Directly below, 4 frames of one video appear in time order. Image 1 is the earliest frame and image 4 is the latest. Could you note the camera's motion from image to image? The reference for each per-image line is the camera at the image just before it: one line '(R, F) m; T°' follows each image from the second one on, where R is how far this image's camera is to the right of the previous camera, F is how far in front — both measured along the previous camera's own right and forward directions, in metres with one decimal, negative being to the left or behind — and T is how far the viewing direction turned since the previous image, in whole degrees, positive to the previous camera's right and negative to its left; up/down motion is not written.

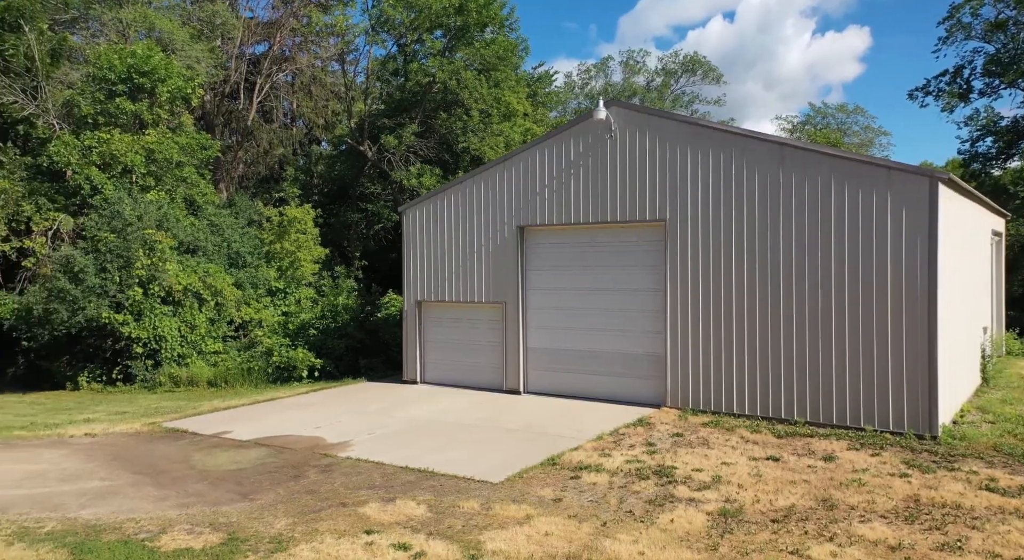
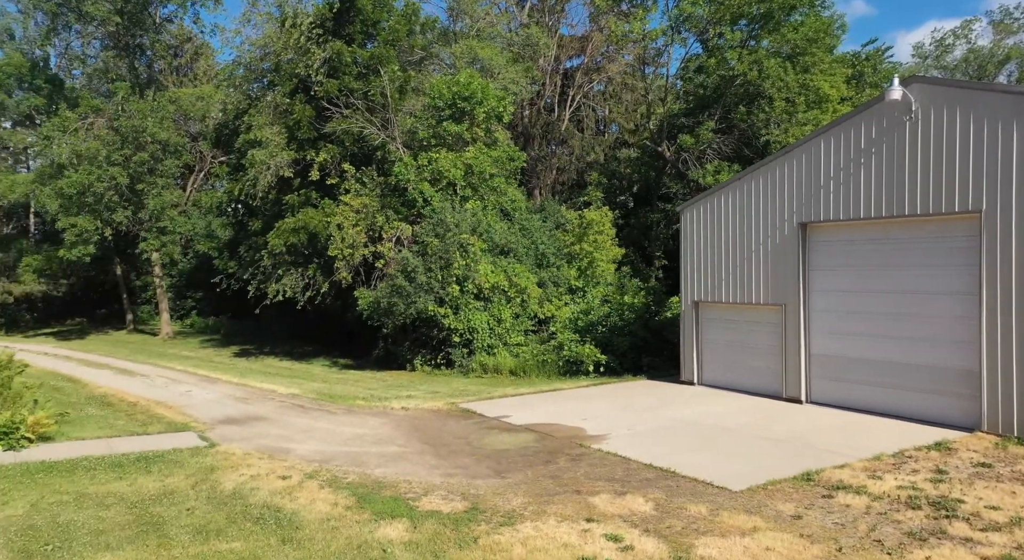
(+0.9, -0.1) m; -25°
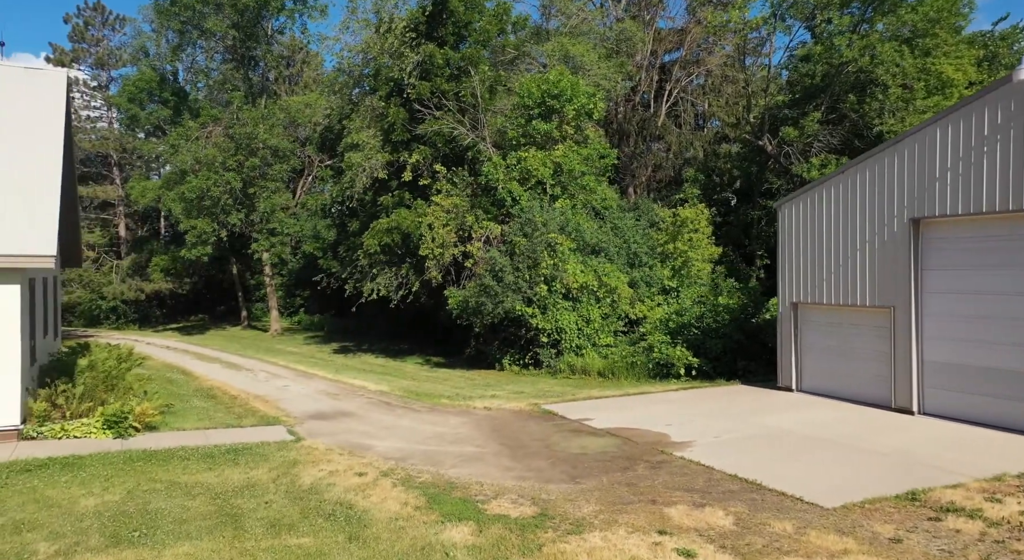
(+0.3, +0.2) m; -8°
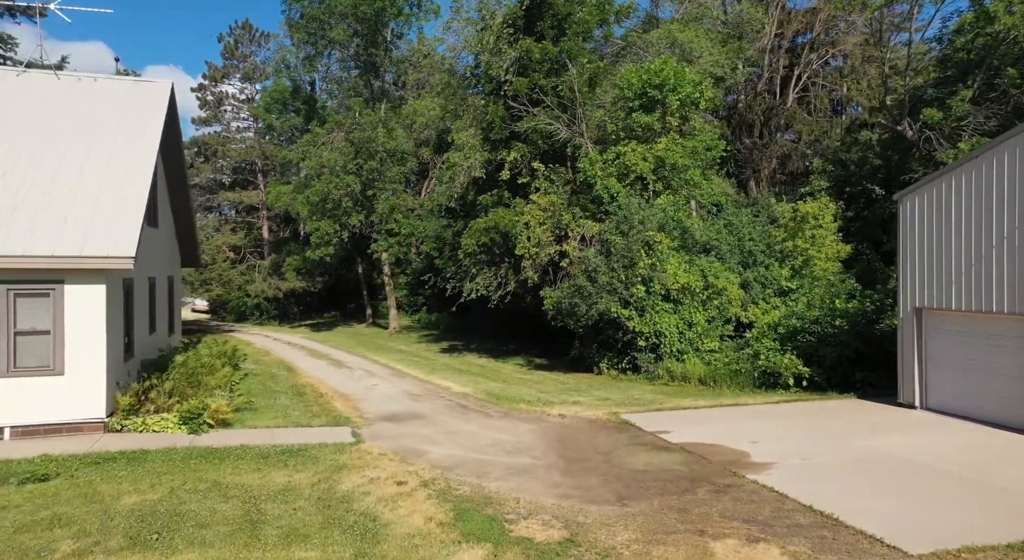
(+0.9, +0.6) m; -11°
